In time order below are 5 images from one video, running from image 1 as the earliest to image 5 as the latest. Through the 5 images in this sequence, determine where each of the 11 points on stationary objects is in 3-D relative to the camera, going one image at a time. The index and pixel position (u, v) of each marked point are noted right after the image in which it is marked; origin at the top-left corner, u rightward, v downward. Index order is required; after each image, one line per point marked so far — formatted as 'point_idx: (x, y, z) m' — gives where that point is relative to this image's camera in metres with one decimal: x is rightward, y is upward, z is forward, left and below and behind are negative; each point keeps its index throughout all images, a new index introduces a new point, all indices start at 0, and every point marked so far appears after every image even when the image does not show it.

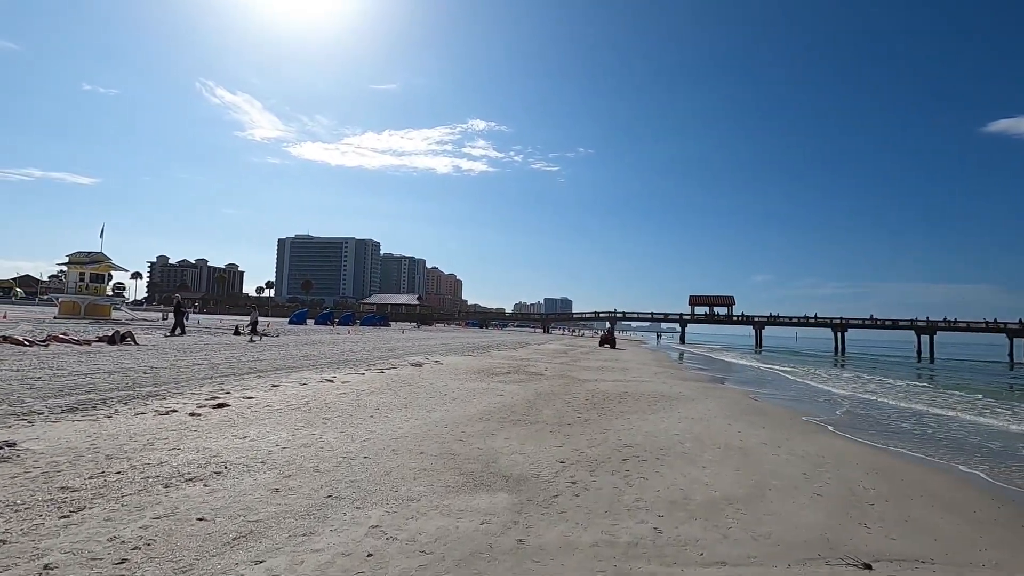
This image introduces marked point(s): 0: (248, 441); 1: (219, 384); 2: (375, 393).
0: (-3.6, -2.1, +6.9) m
1: (-6.9, -2.3, +11.9) m
2: (-3.2, -2.5, +12.0) m
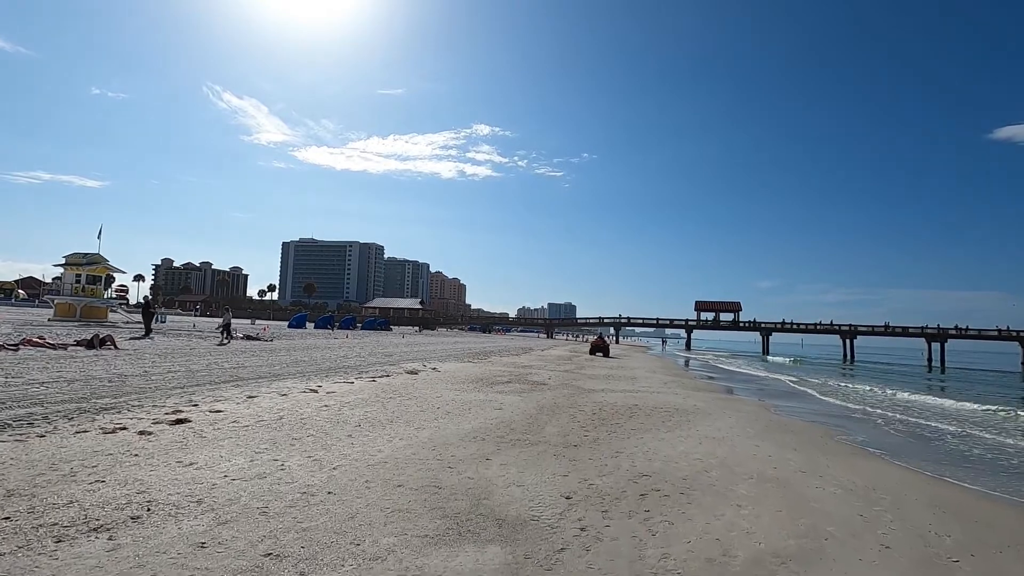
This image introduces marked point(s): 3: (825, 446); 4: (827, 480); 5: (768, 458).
0: (-3.6, -2.1, +5.8) m
1: (-6.9, -2.3, +10.8) m
2: (-3.3, -2.5, +10.8) m
3: (+5.9, -3.0, +9.6) m
4: (+4.3, -2.6, +6.9) m
5: (+4.0, -2.7, +8.0) m
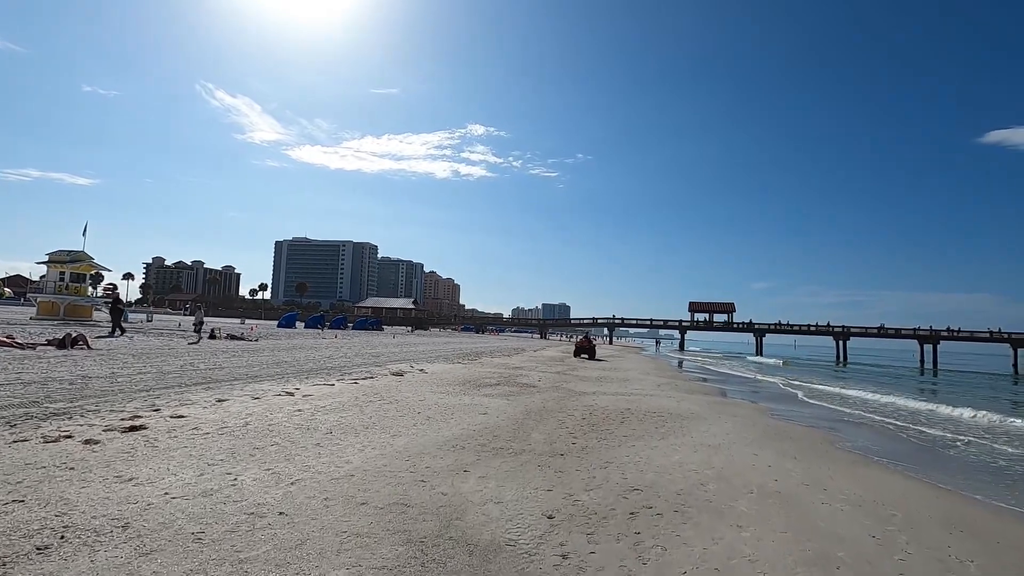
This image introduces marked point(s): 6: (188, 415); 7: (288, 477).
0: (-3.9, -2.0, +5.1) m
1: (-7.2, -2.2, +10.2) m
2: (-3.6, -2.5, +10.2) m
3: (+5.6, -3.0, +9.1) m
4: (+4.1, -2.6, +6.4) m
5: (+3.8, -2.6, +7.4) m
6: (-5.8, -2.3, +9.0) m
7: (-2.6, -2.2, +5.9) m
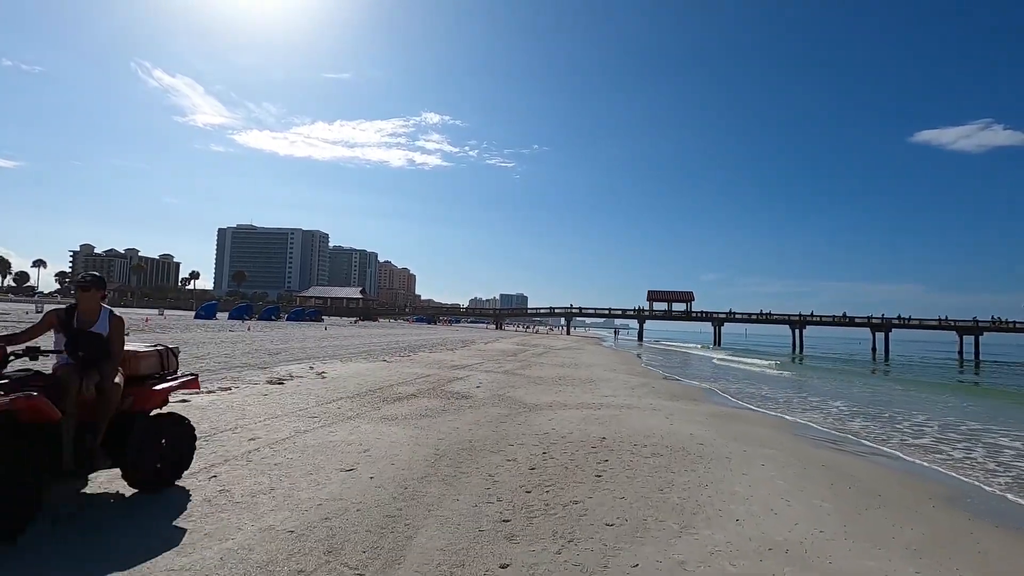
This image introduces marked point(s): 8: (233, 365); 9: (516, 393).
0: (-4.7, -1.5, -0.1) m
1: (-8.4, -1.7, +4.7) m
2: (-4.8, -1.9, +5.0) m
3: (+4.5, -2.4, +4.7) m
4: (+3.1, -2.1, +1.9) m
5: (+2.8, -2.1, +2.9) m
6: (-6.9, -1.7, +3.7) m
7: (-3.5, -1.7, +0.8) m
8: (-8.7, -2.4, +15.9) m
9: (+0.1, -2.8, +13.6) m
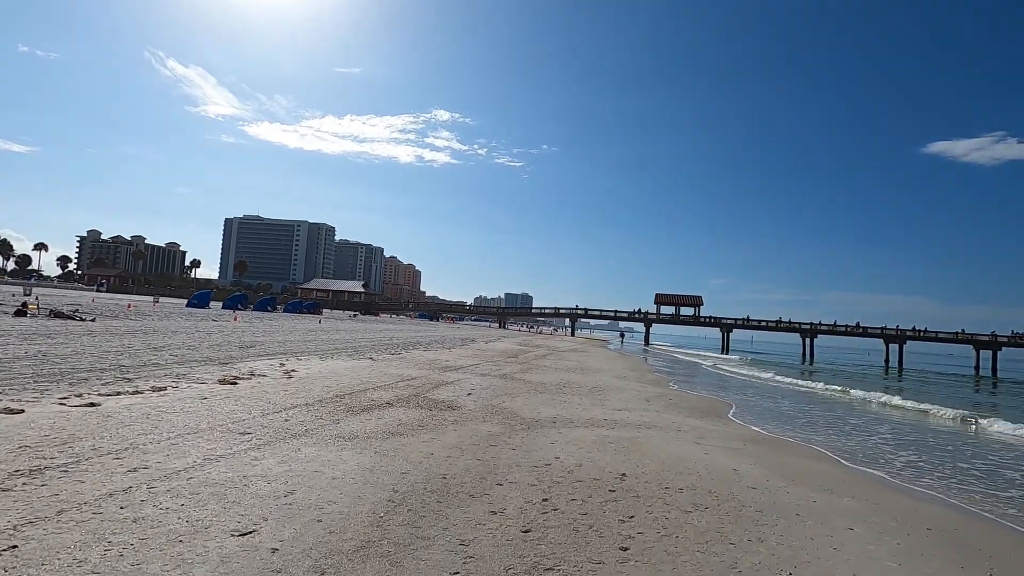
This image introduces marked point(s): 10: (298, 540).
0: (-4.8, -1.2, -2.1) m
1: (-8.5, -1.2, +2.7) m
2: (-4.9, -1.6, +3.0) m
3: (+4.3, -2.4, +2.6) m
4: (+3.0, -2.0, -0.2) m
5: (+2.6, -2.0, +0.8) m
6: (-7.0, -1.3, +1.7) m
7: (-3.6, -1.4, -1.2) m
8: (-8.8, -1.9, +13.9) m
9: (0.0, -2.6, +11.6) m
10: (-1.6, -1.9, +4.0) m
